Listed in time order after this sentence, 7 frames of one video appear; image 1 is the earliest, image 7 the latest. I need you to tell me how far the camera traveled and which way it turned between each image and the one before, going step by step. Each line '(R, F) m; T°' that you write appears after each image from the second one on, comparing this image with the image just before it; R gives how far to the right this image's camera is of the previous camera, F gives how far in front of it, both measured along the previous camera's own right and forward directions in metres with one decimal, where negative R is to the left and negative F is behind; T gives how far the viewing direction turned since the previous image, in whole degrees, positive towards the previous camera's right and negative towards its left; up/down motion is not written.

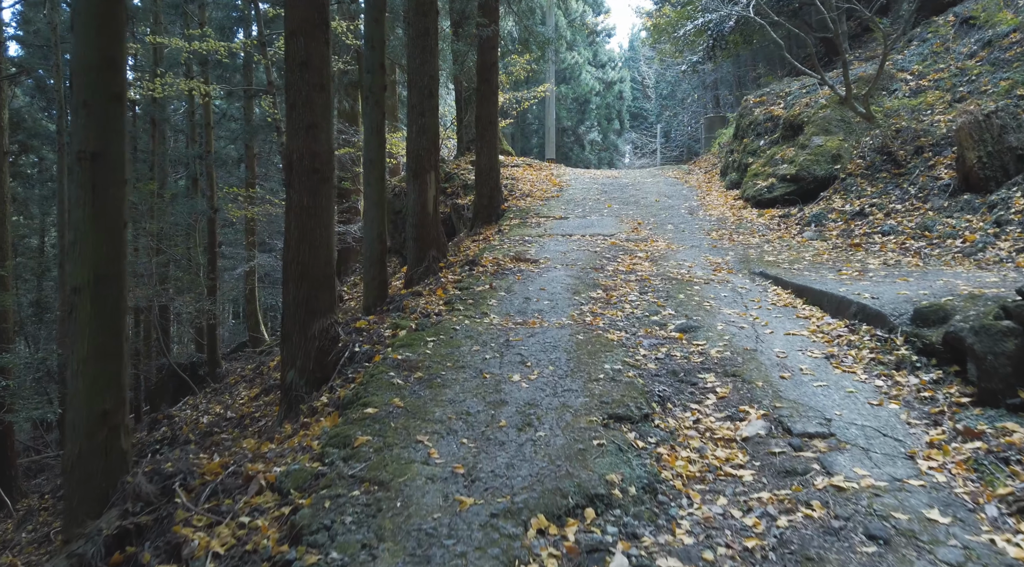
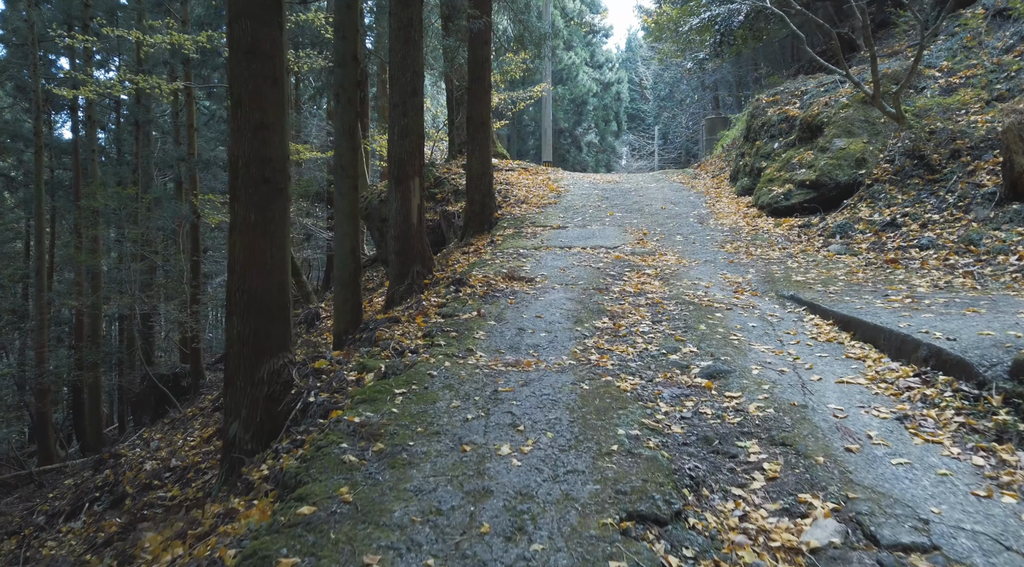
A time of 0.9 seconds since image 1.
(+0.1, +1.2) m; 0°
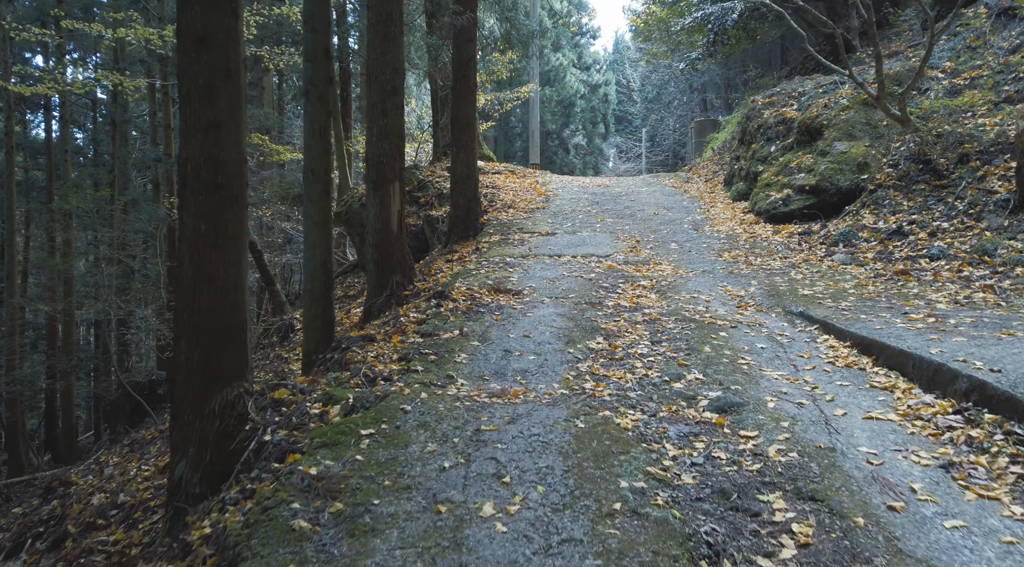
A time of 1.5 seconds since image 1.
(0.0, +0.7) m; +1°
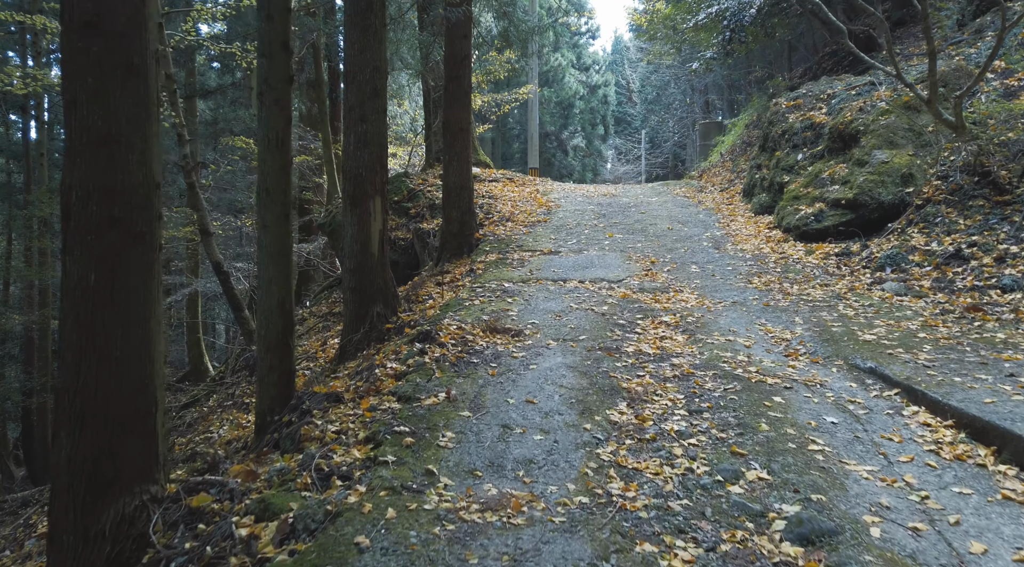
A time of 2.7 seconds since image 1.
(0.0, +1.4) m; 0°
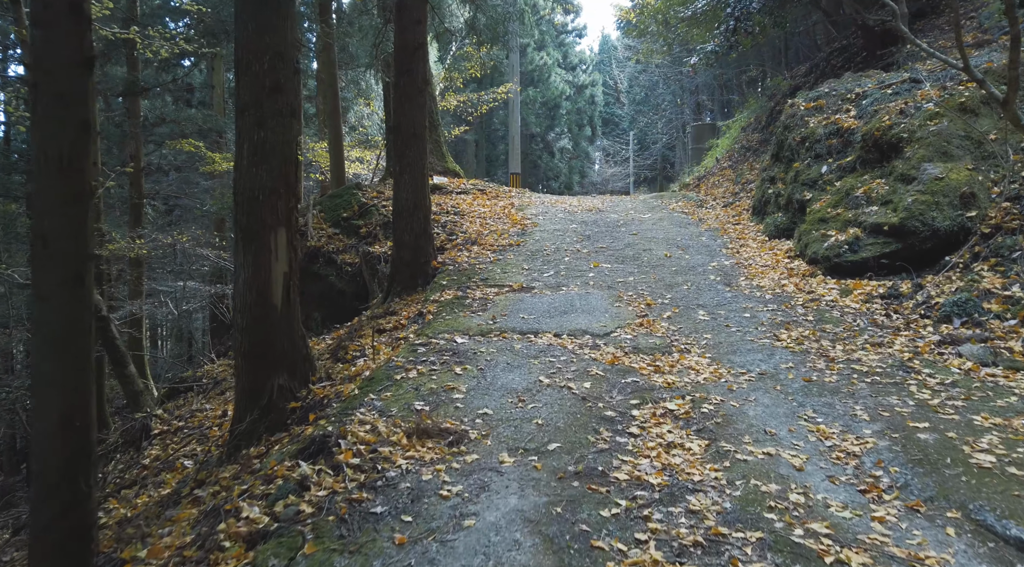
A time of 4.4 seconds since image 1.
(+0.4, +2.3) m; +1°
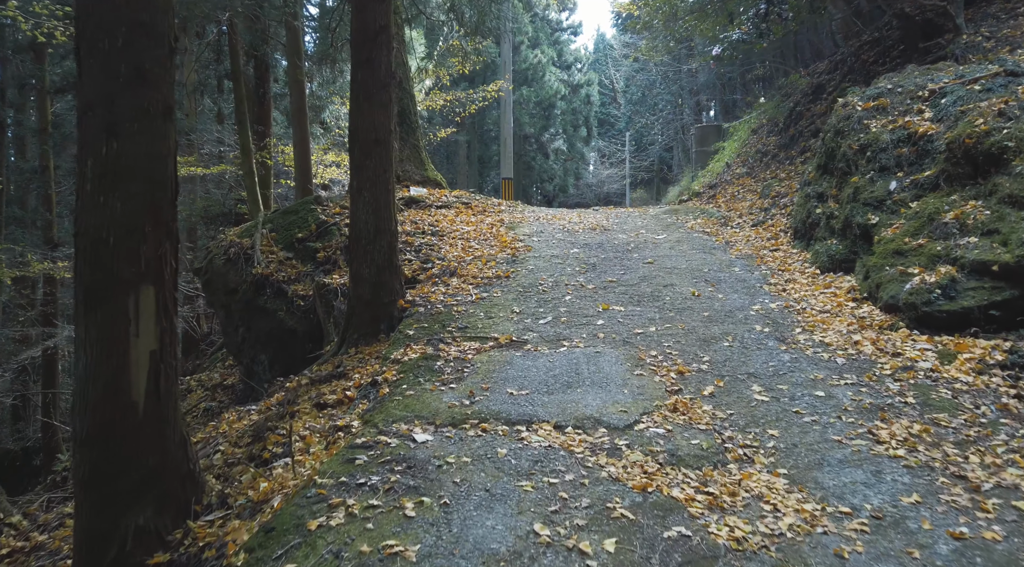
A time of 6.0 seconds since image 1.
(+0.1, +2.3) m; +1°
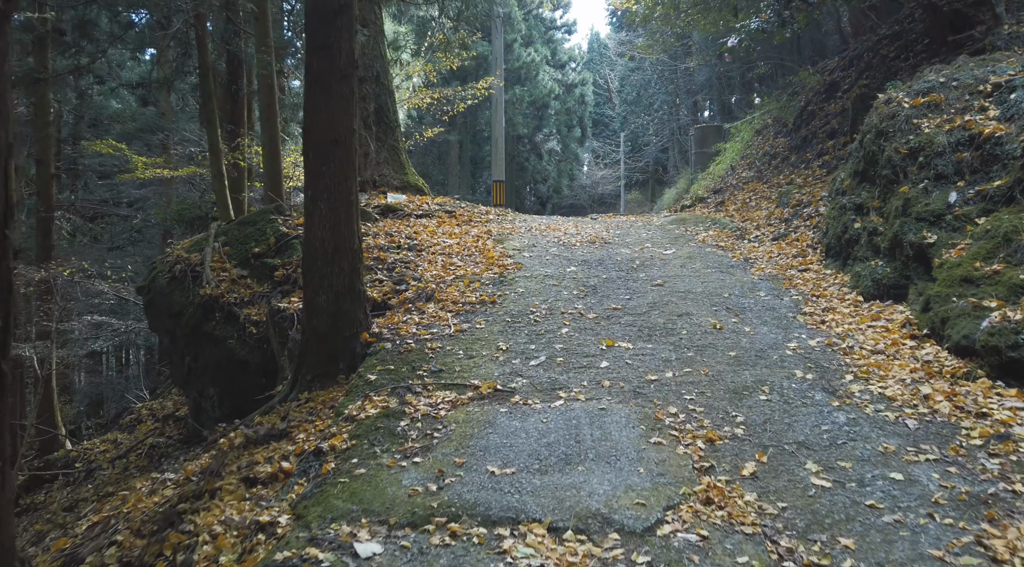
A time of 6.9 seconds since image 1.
(+0.1, +1.4) m; +1°
